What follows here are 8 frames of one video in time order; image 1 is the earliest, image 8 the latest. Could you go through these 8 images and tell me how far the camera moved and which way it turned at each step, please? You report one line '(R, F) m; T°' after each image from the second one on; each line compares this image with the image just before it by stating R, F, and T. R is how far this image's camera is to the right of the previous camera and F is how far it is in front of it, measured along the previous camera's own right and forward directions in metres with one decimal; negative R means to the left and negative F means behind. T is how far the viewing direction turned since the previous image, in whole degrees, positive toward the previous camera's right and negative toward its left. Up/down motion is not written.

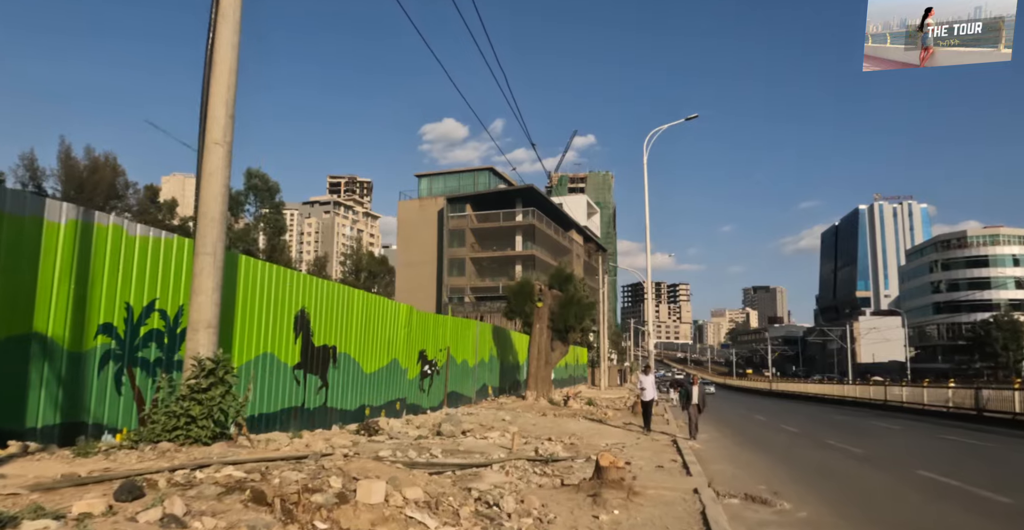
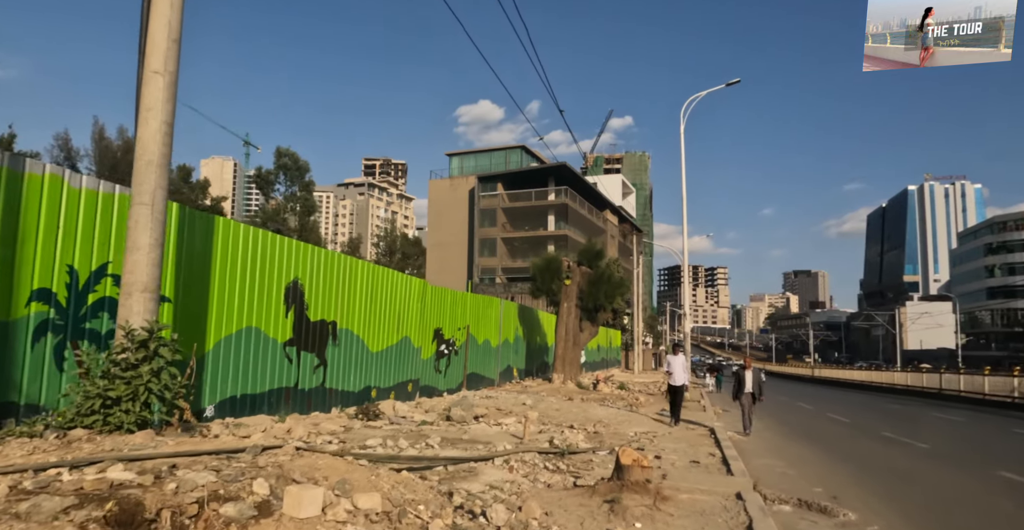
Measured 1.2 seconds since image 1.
(+0.3, +1.3) m; -3°
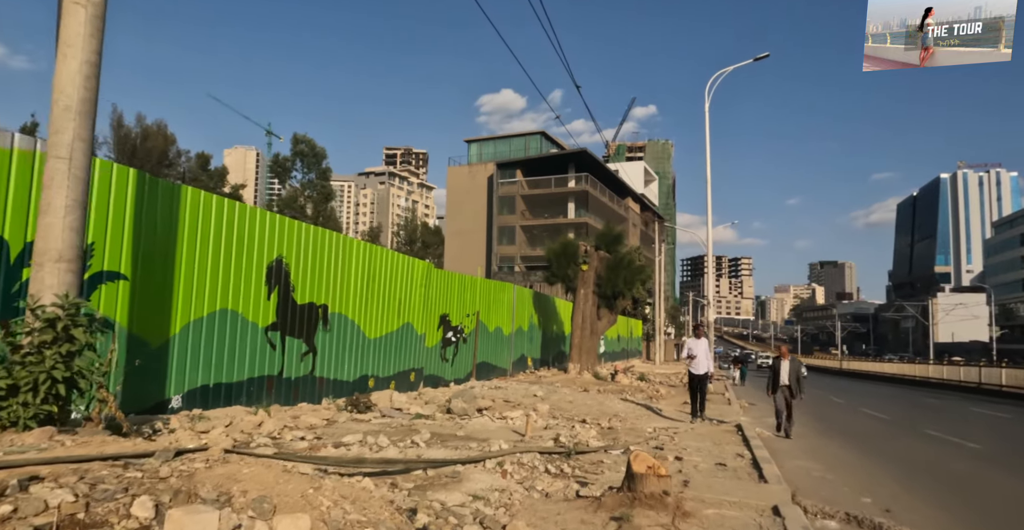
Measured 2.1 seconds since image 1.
(+0.3, +1.0) m; -2°
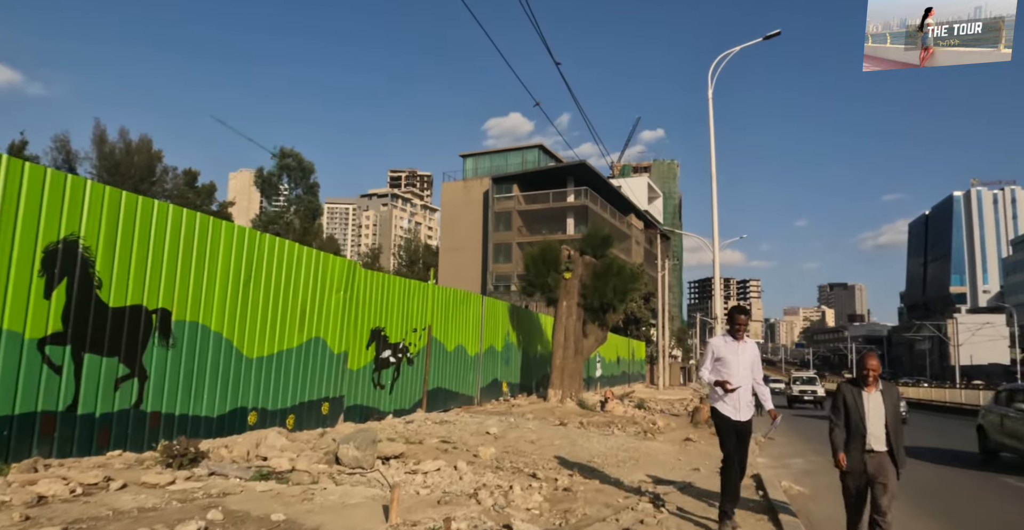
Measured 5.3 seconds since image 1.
(+1.1, +3.1) m; -1°
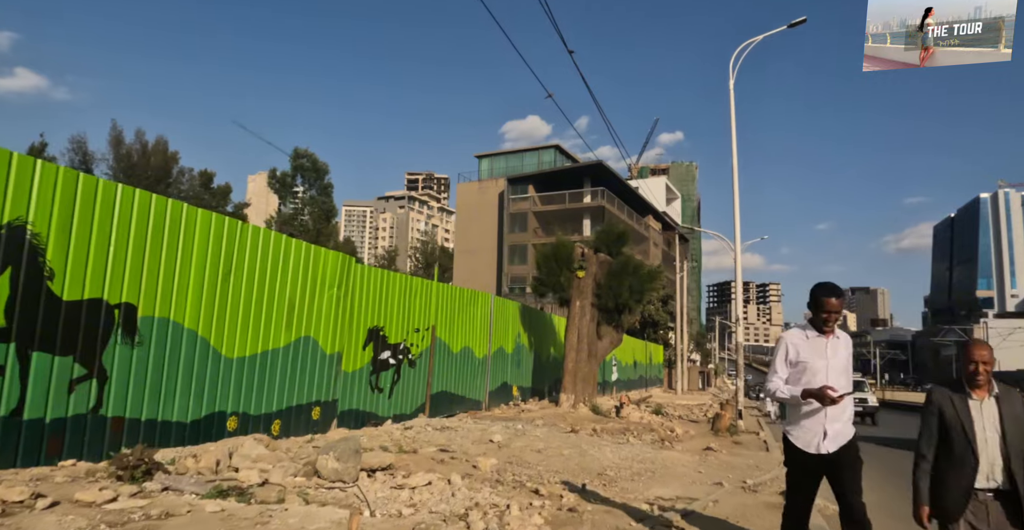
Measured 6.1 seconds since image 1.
(+0.2, +0.8) m; -2°
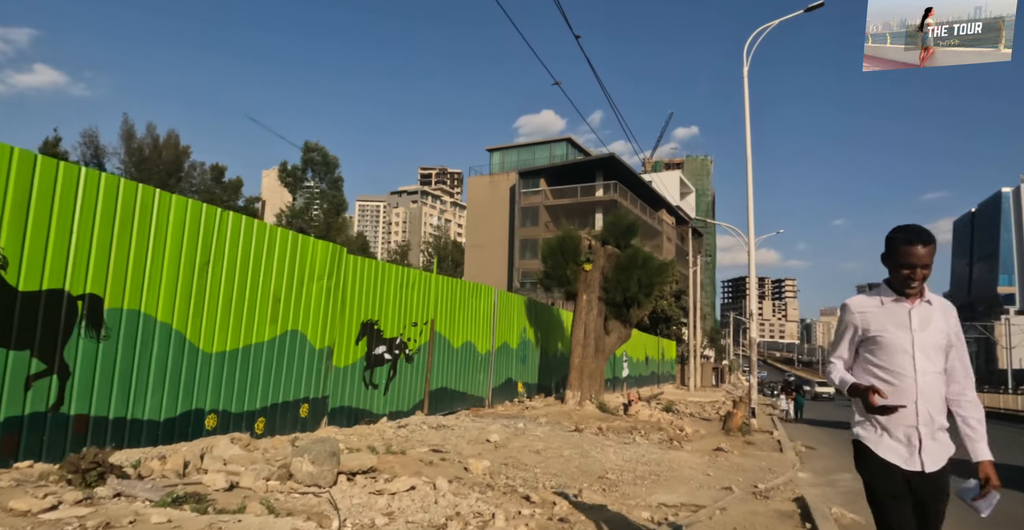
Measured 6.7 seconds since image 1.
(+0.2, +0.5) m; -1°
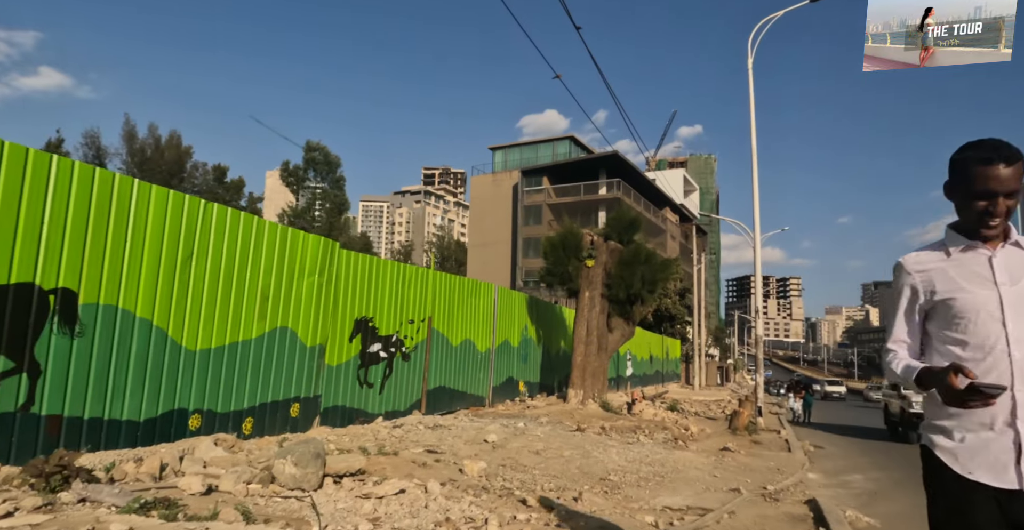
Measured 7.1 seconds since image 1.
(+0.1, +0.3) m; 0°
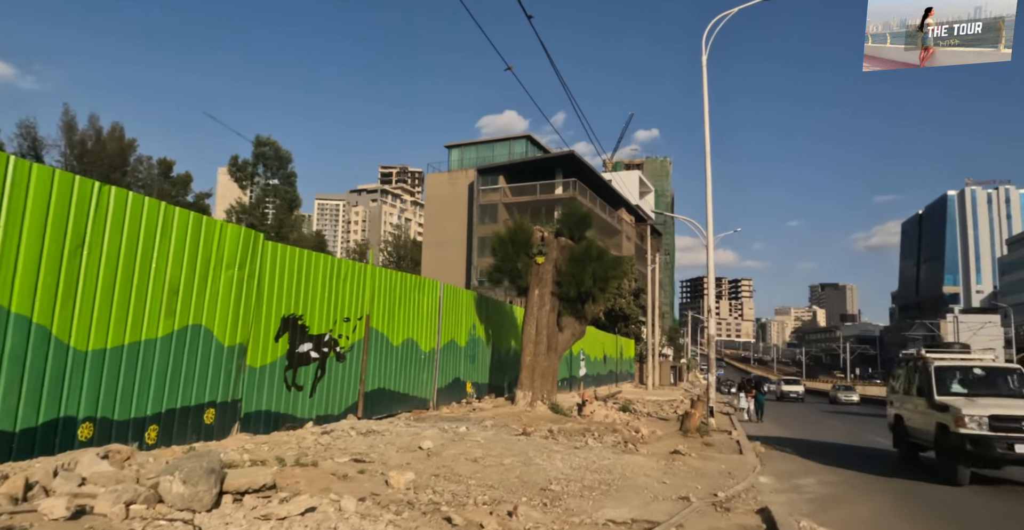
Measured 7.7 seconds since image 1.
(+0.3, +0.5) m; +4°
